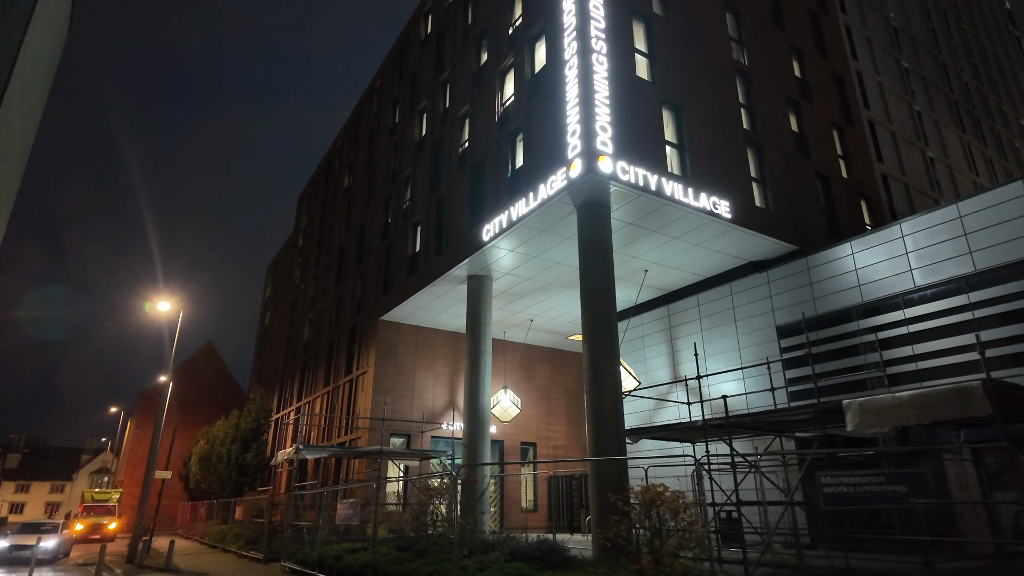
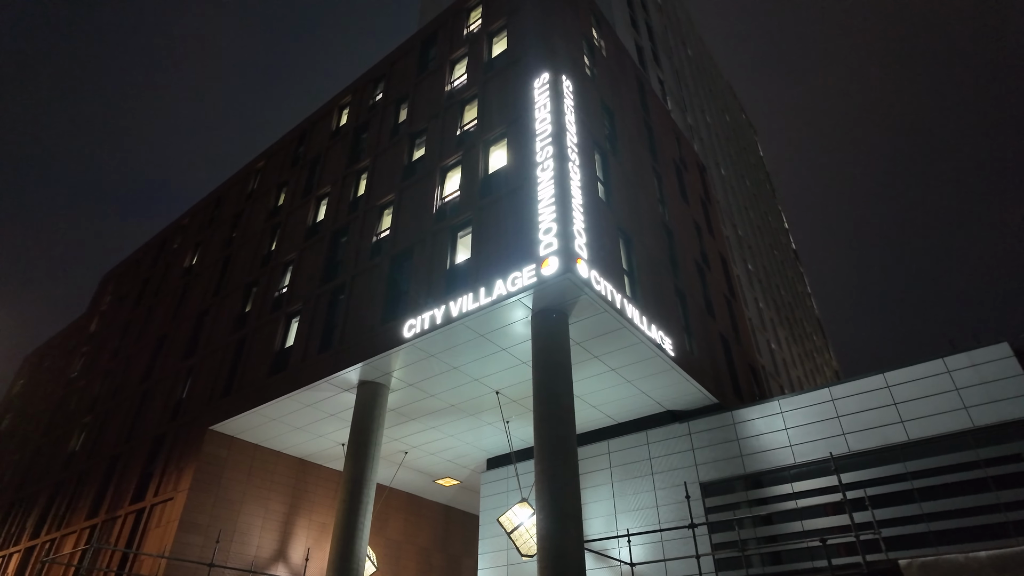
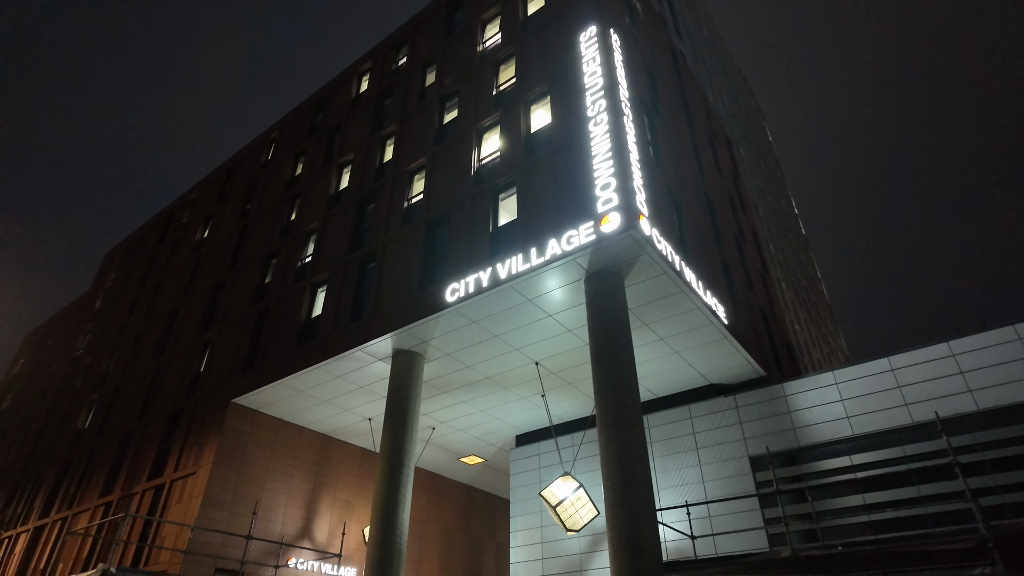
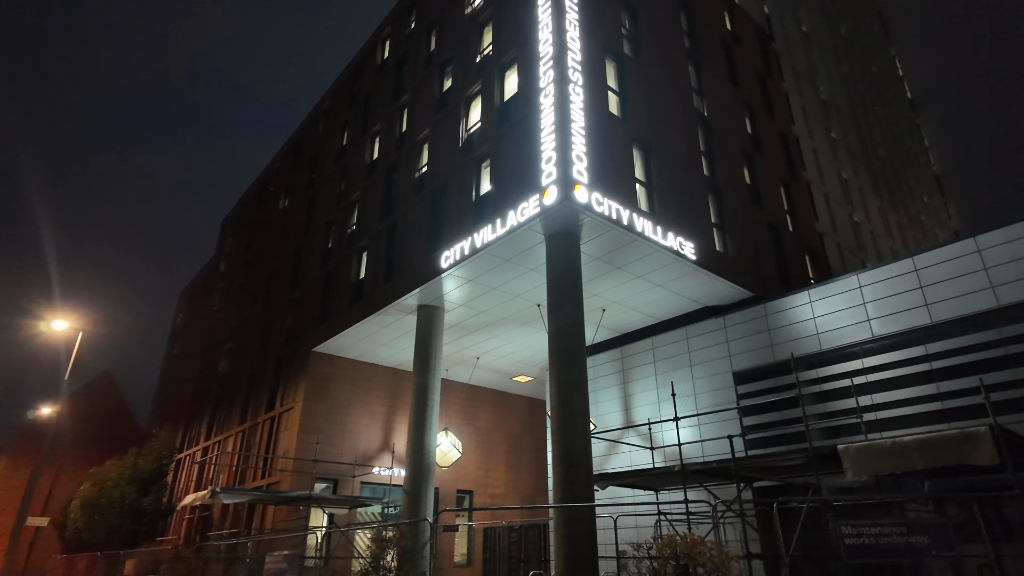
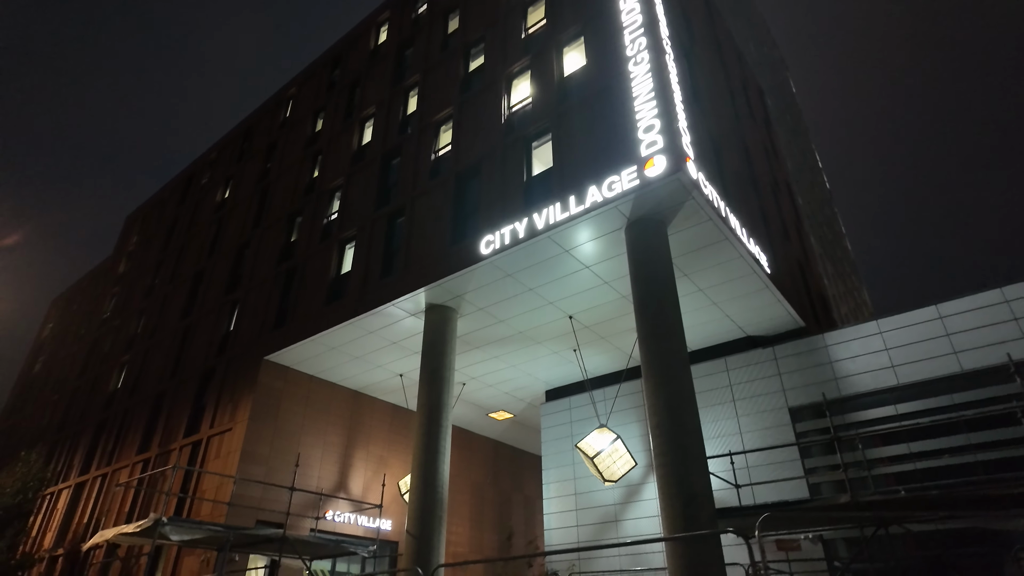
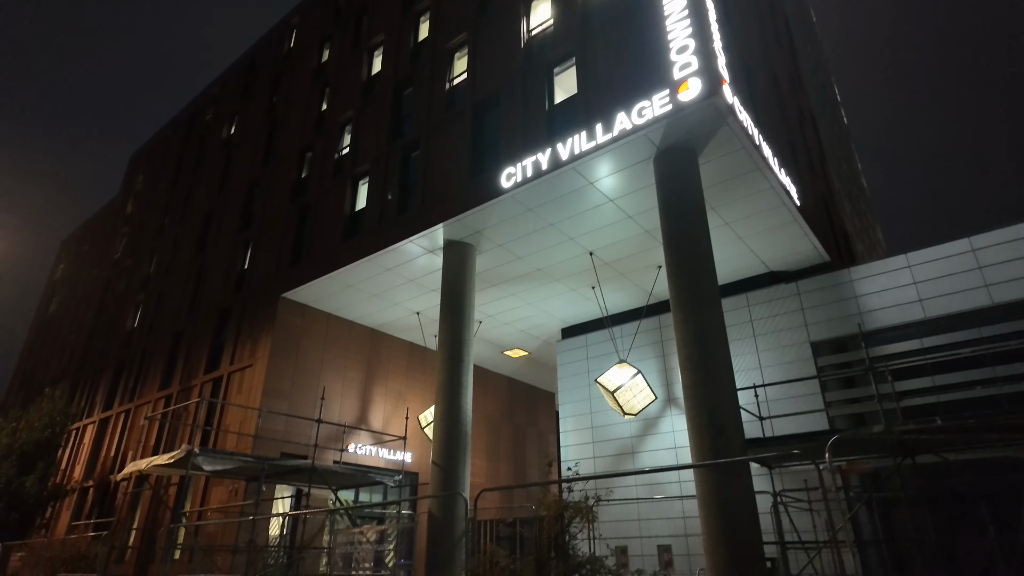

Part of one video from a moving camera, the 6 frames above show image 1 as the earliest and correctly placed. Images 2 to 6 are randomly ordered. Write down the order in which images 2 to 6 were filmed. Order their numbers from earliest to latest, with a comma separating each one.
4, 2, 3, 5, 6
